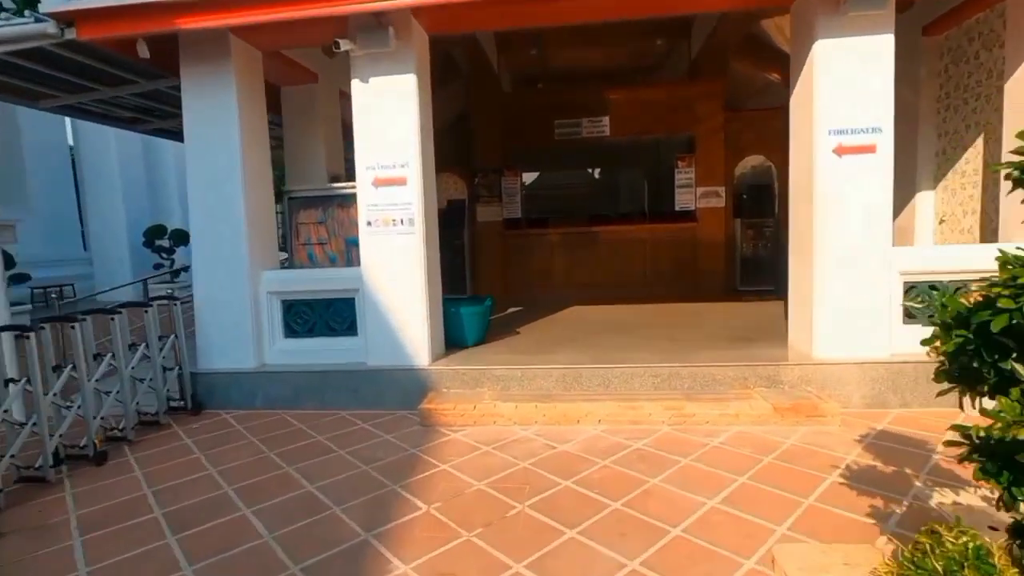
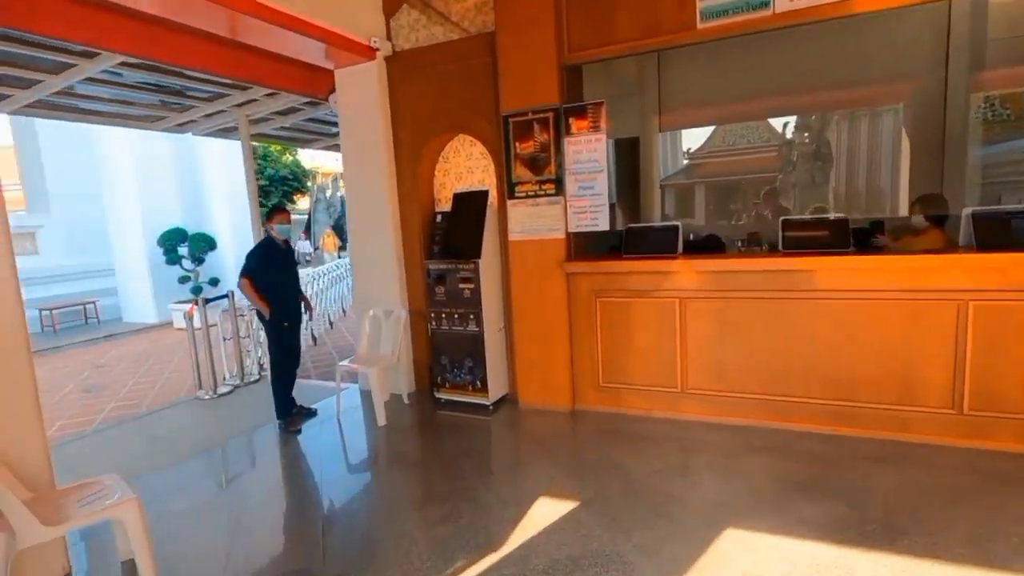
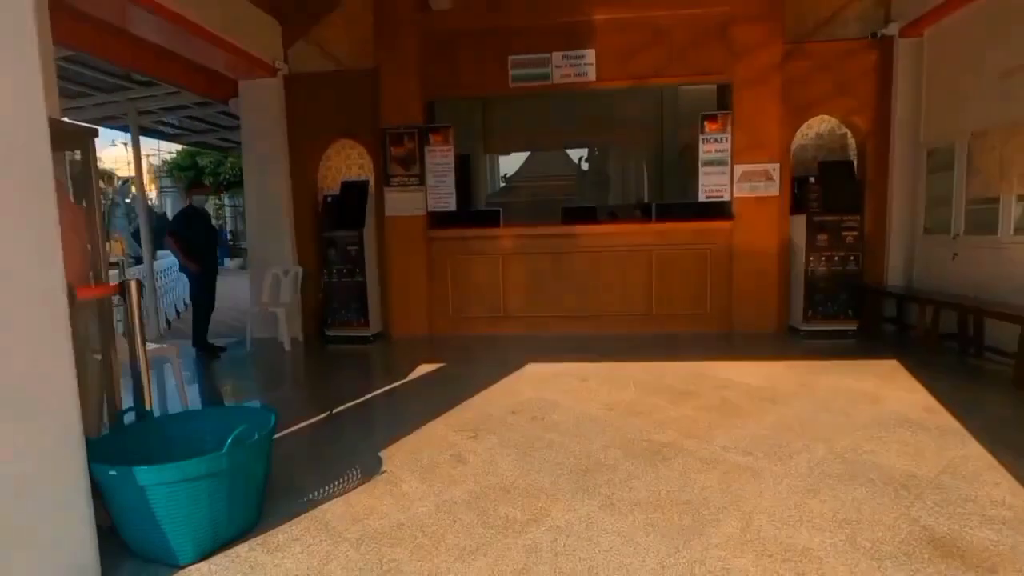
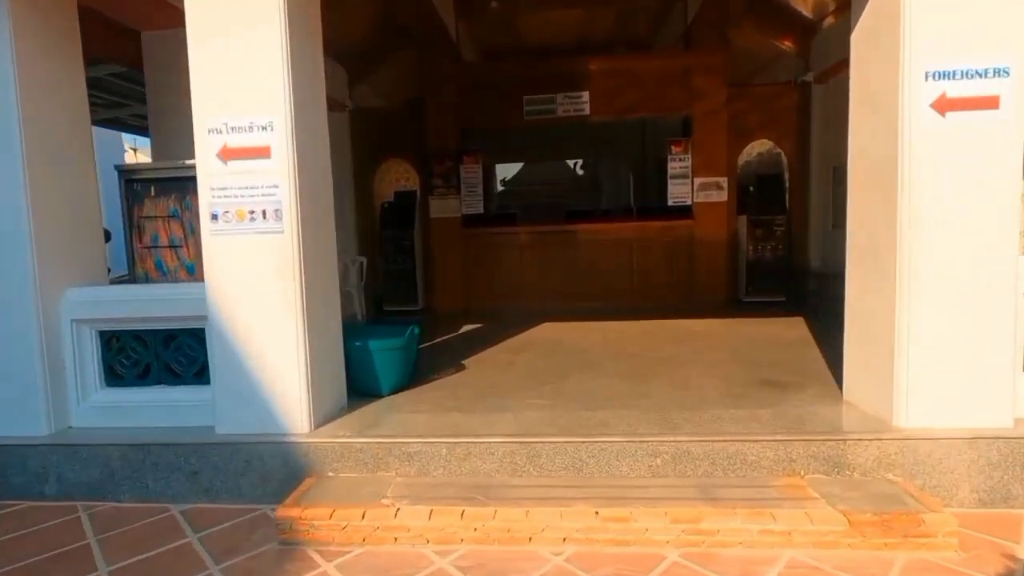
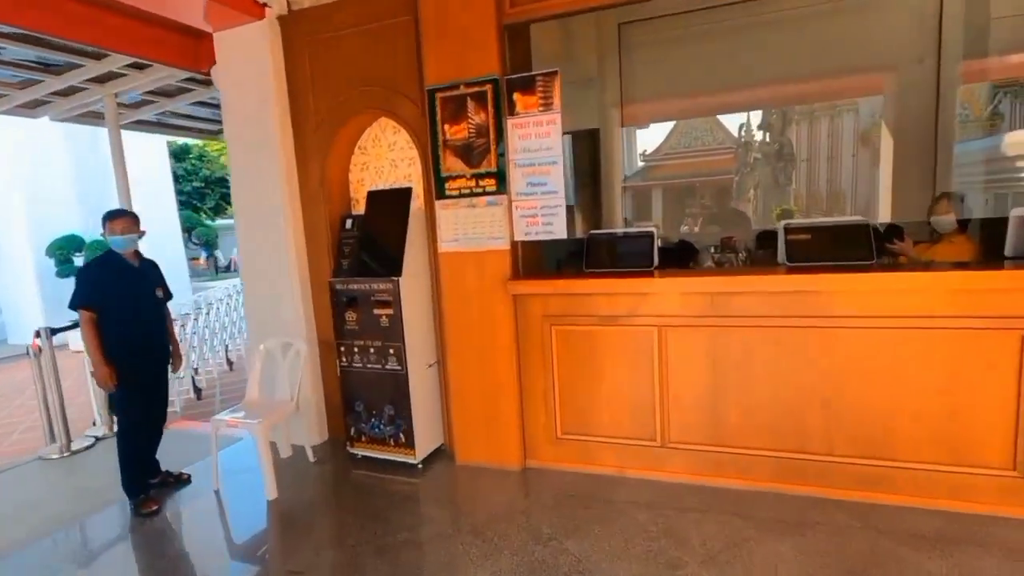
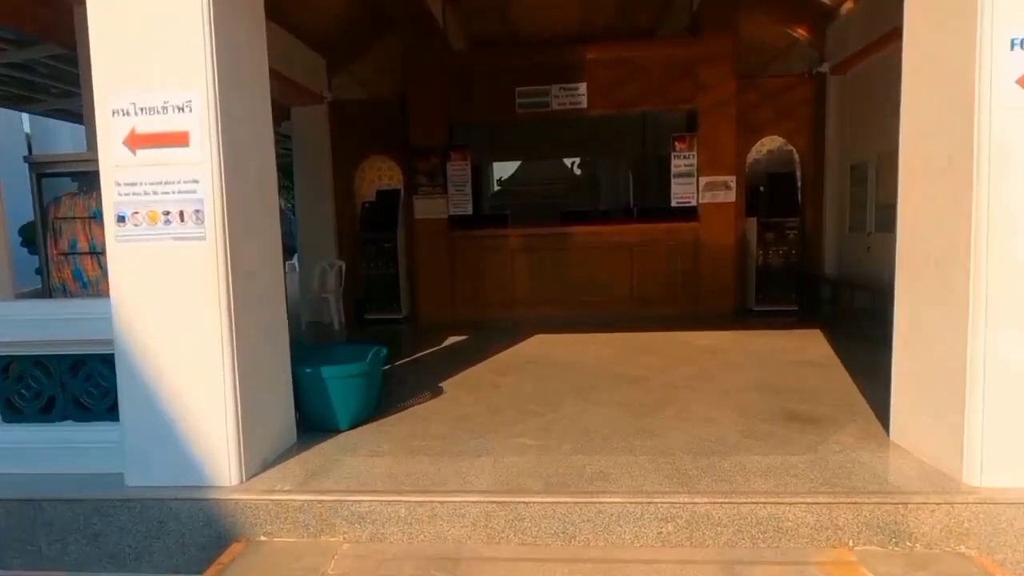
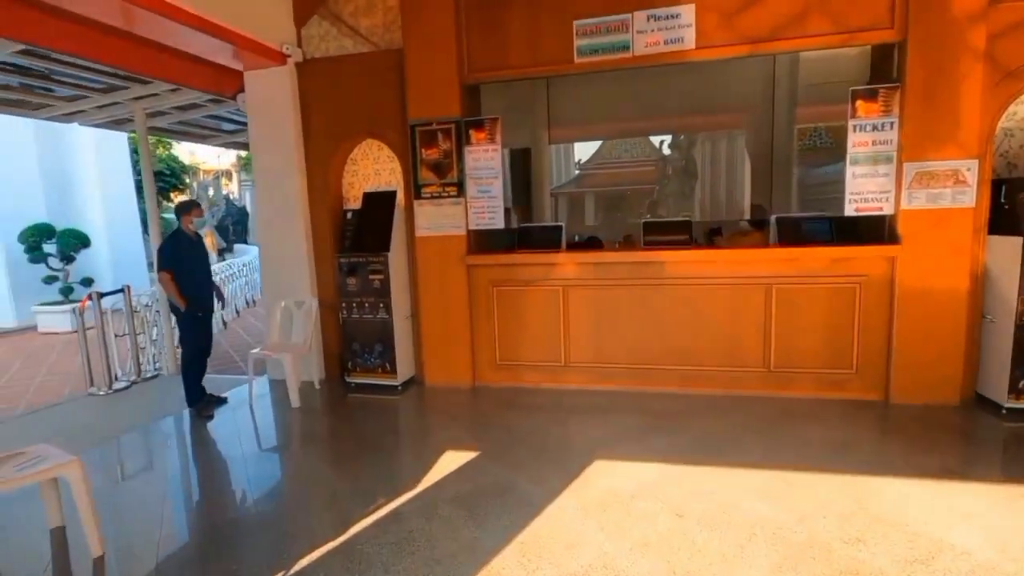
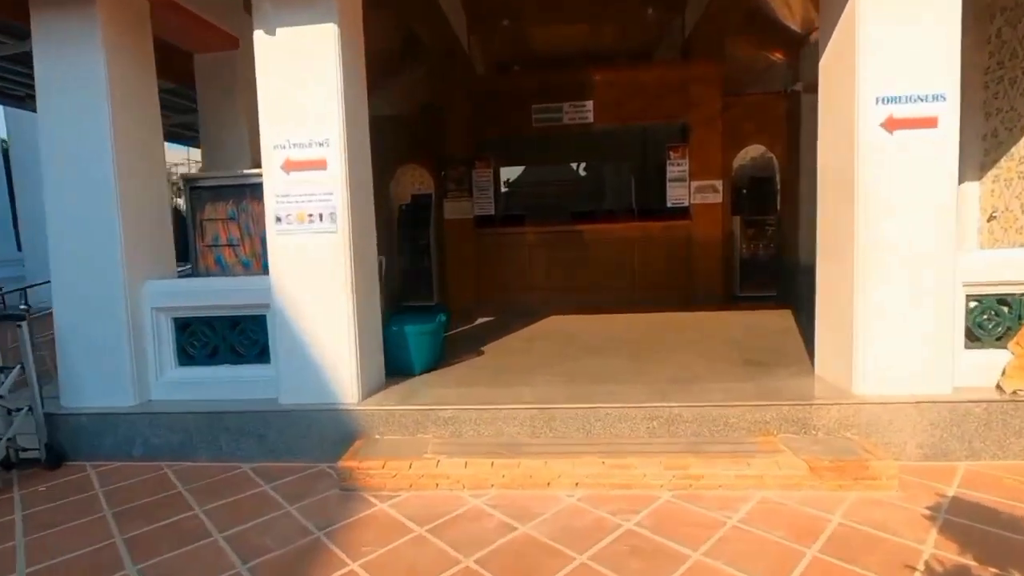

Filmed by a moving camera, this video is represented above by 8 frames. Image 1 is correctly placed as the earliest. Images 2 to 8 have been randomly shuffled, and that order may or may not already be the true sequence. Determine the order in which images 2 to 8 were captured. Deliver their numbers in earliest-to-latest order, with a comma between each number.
8, 4, 6, 3, 7, 2, 5
